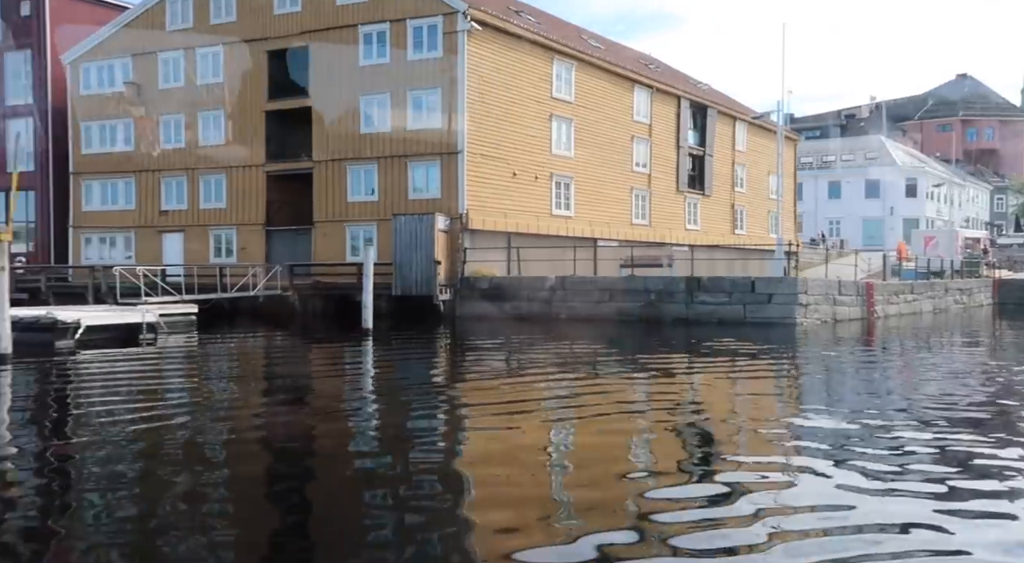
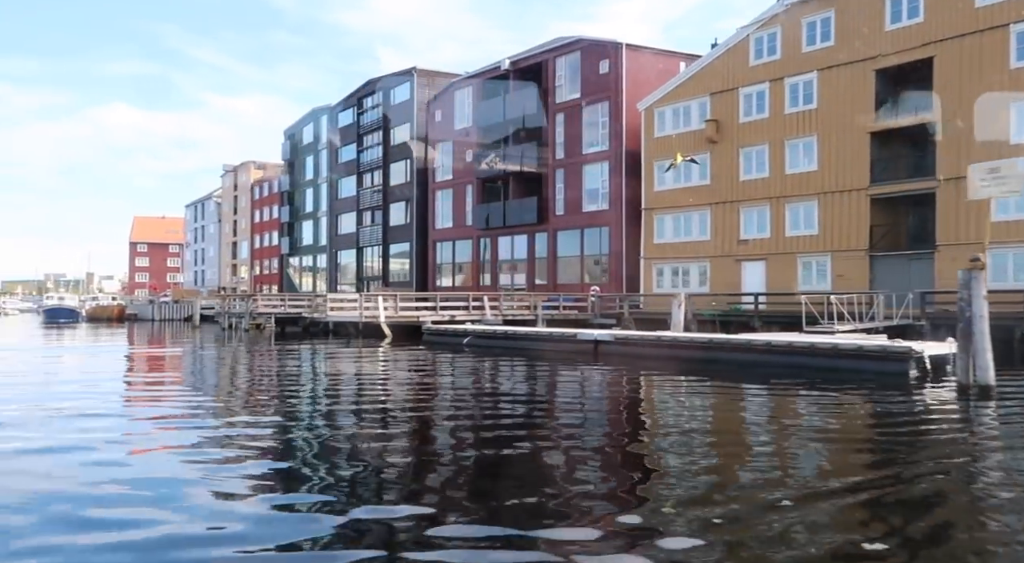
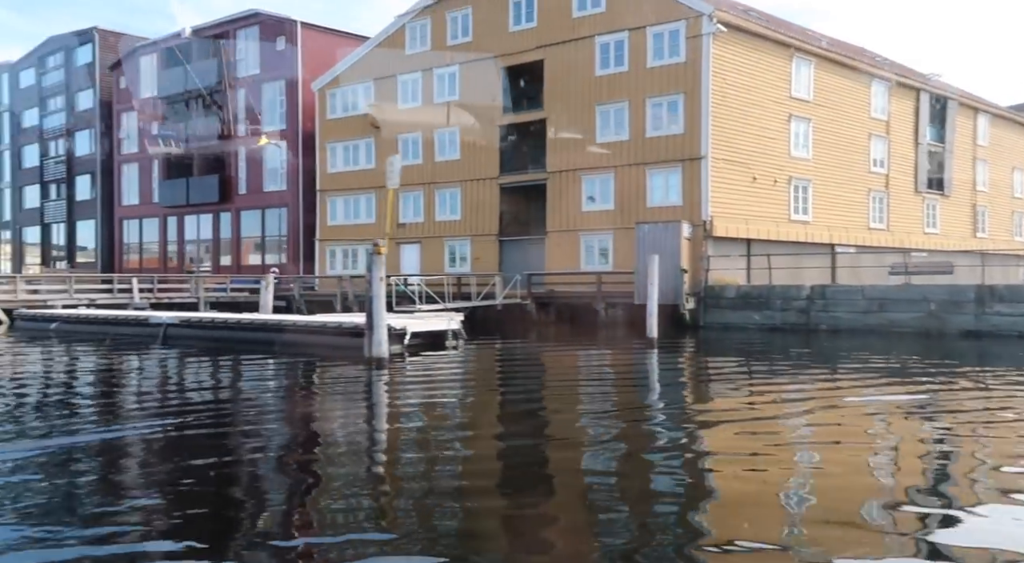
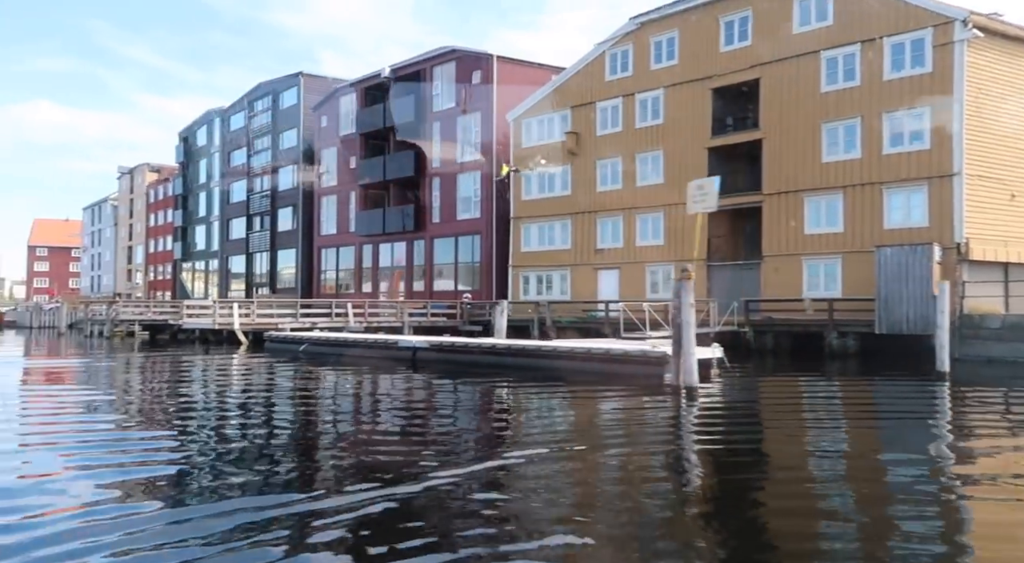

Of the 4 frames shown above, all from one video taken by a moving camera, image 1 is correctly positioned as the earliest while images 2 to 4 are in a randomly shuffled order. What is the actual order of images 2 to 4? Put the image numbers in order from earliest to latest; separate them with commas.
3, 4, 2
